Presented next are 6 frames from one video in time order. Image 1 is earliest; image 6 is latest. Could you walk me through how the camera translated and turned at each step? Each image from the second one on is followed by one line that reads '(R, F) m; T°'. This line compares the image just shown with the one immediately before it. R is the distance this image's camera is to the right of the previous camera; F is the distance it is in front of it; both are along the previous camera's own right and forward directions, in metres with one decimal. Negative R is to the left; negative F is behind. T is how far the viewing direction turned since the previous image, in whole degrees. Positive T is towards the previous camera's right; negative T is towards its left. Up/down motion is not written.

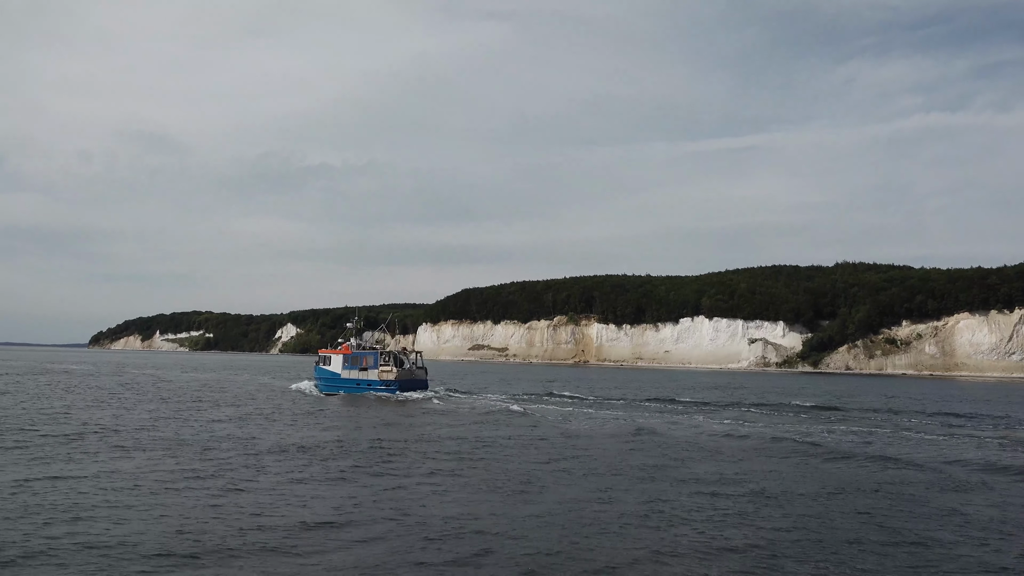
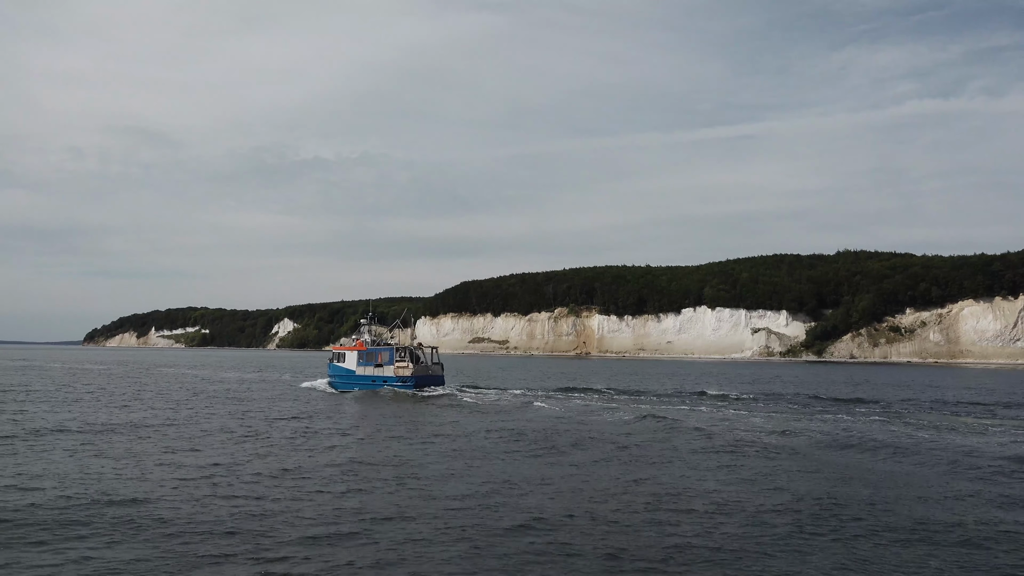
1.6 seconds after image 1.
(-1.1, +0.8) m; 0°
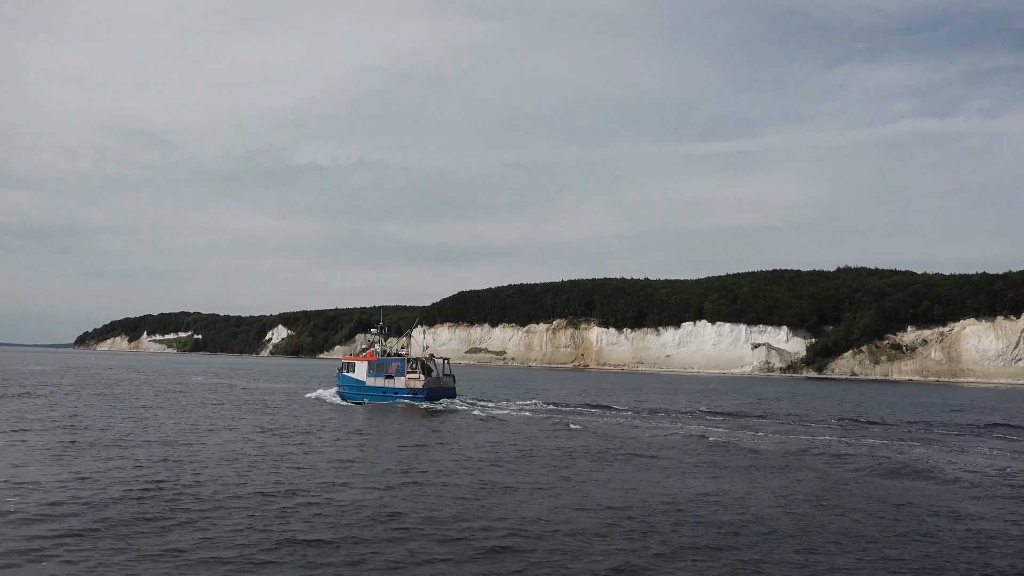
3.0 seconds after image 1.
(-1.0, +0.5) m; 0°
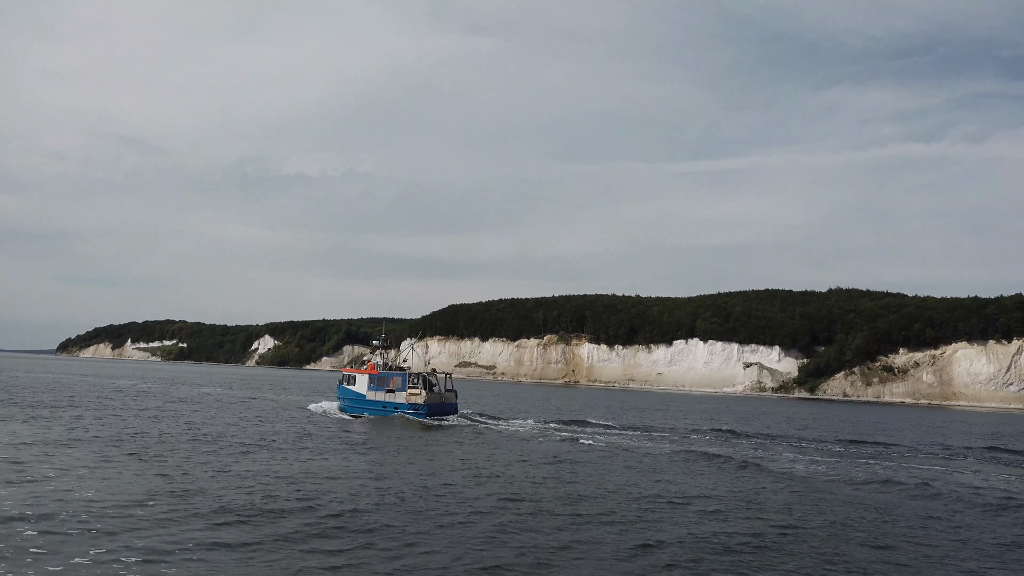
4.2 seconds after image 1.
(-0.9, +0.6) m; +1°
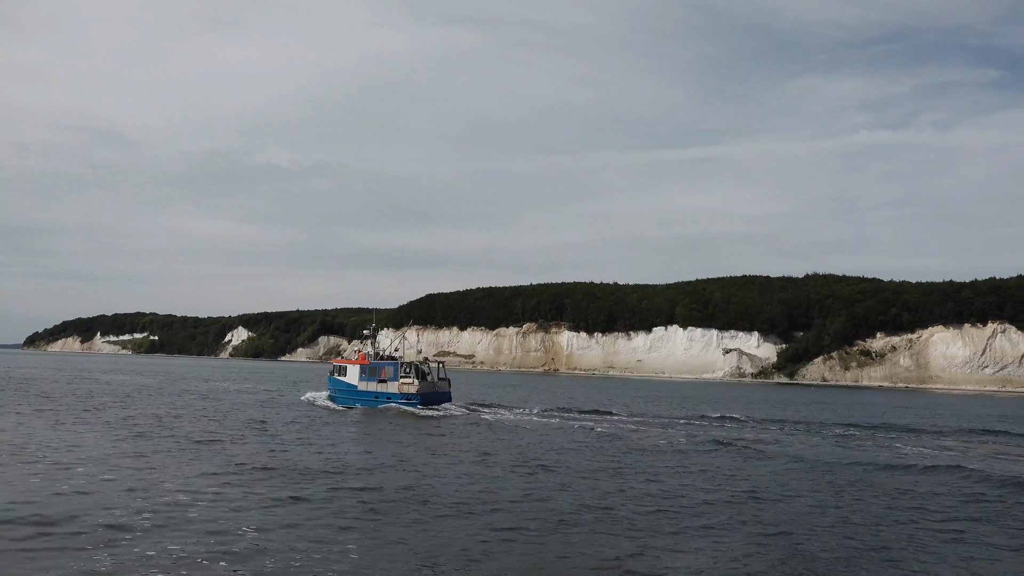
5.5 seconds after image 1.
(-0.8, +1.2) m; +2°
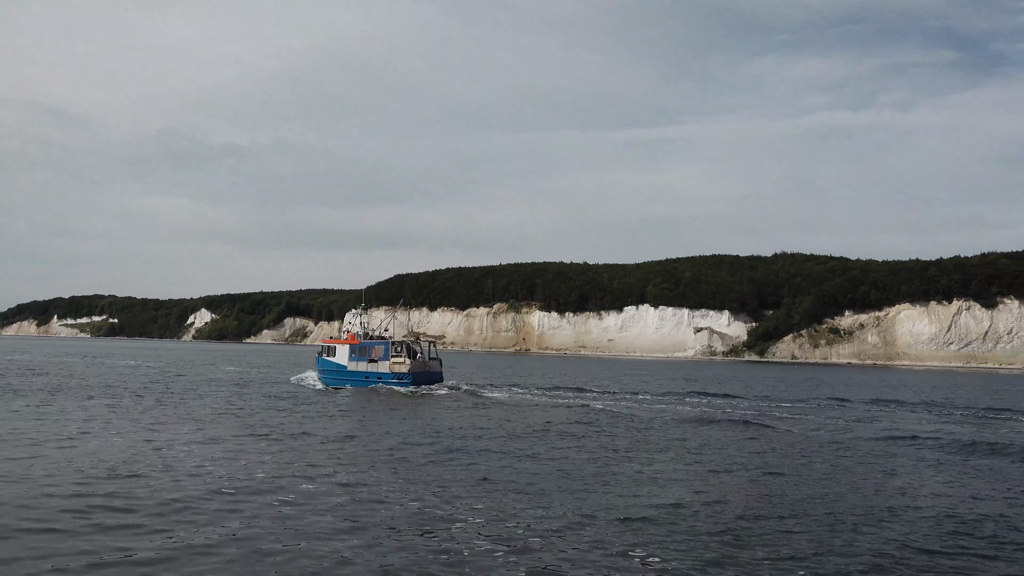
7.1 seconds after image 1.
(-1.1, +1.1) m; +3°
